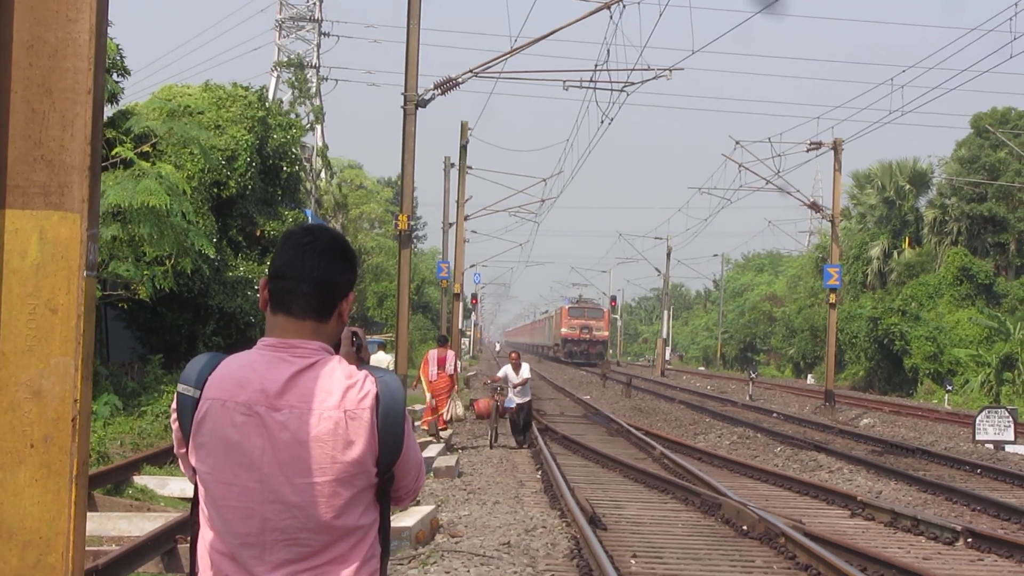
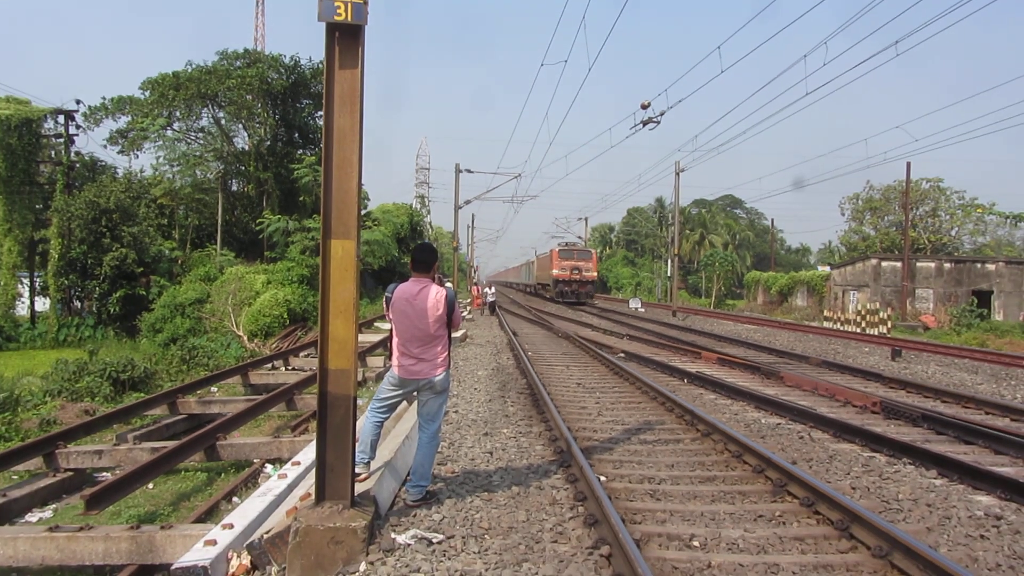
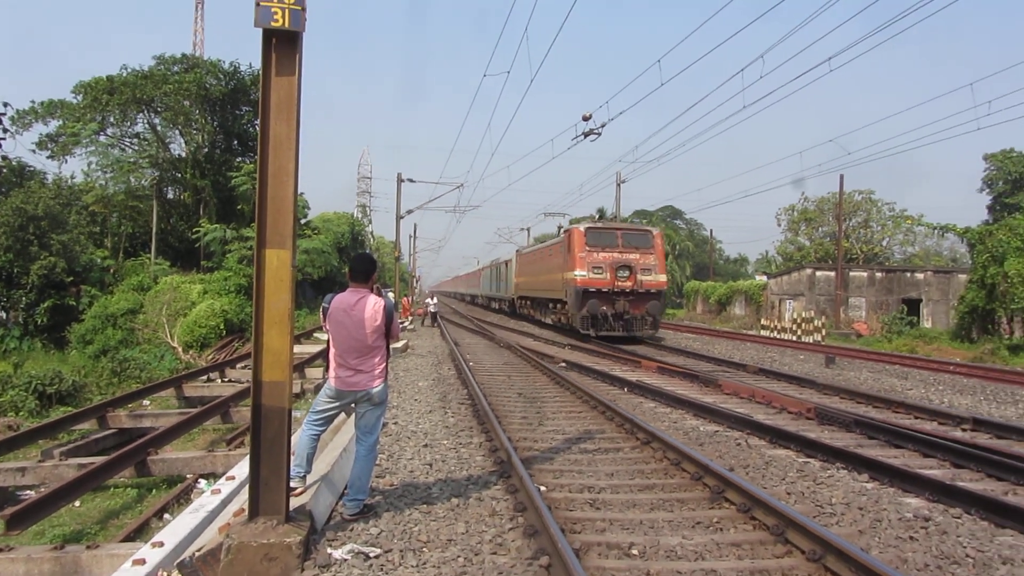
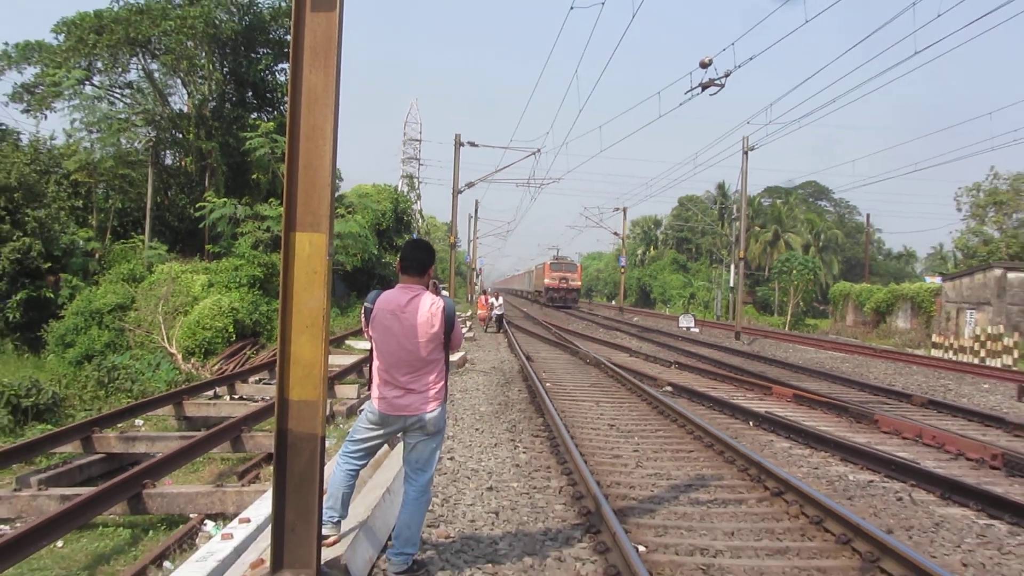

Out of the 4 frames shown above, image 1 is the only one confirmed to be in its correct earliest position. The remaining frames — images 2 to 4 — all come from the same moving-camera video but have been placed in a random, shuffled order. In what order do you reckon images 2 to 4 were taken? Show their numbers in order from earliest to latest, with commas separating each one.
4, 2, 3
